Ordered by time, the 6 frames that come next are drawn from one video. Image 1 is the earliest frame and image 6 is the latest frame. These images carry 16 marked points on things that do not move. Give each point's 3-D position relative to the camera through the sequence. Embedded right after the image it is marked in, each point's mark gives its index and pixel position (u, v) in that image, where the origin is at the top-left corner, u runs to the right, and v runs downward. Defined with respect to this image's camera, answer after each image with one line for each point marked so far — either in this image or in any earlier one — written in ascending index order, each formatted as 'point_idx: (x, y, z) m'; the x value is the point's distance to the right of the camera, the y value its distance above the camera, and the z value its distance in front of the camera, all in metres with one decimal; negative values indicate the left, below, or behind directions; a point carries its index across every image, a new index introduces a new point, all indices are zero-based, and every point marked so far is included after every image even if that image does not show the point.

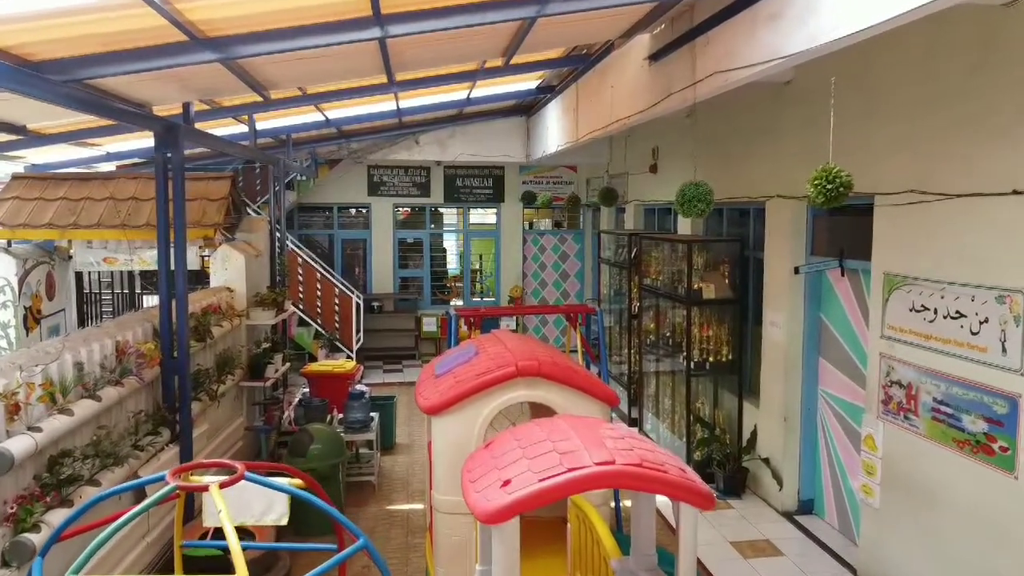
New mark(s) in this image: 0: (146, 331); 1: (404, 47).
0: (-1.7, -0.2, +4.3) m
1: (-0.5, +1.1, +4.1) m
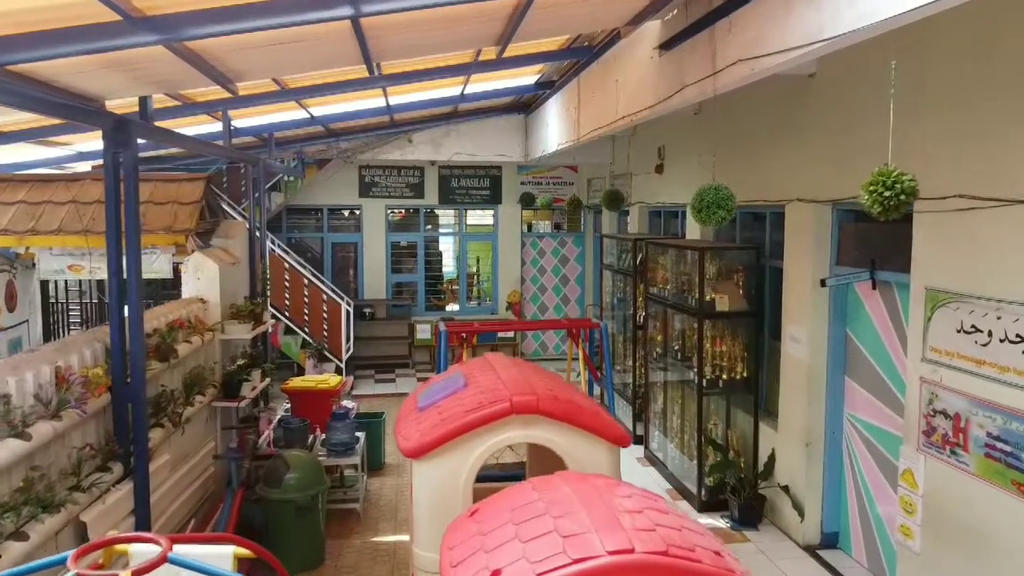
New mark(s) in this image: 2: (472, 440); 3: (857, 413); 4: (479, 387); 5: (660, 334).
0: (-1.8, -0.3, +3.8) m
1: (-0.5, +1.0, +3.6) m
2: (-0.1, -0.5, +2.8) m
3: (+1.8, -0.6, +4.7) m
4: (-0.1, -0.3, +3.1) m
5: (+1.1, -0.3, +6.5) m
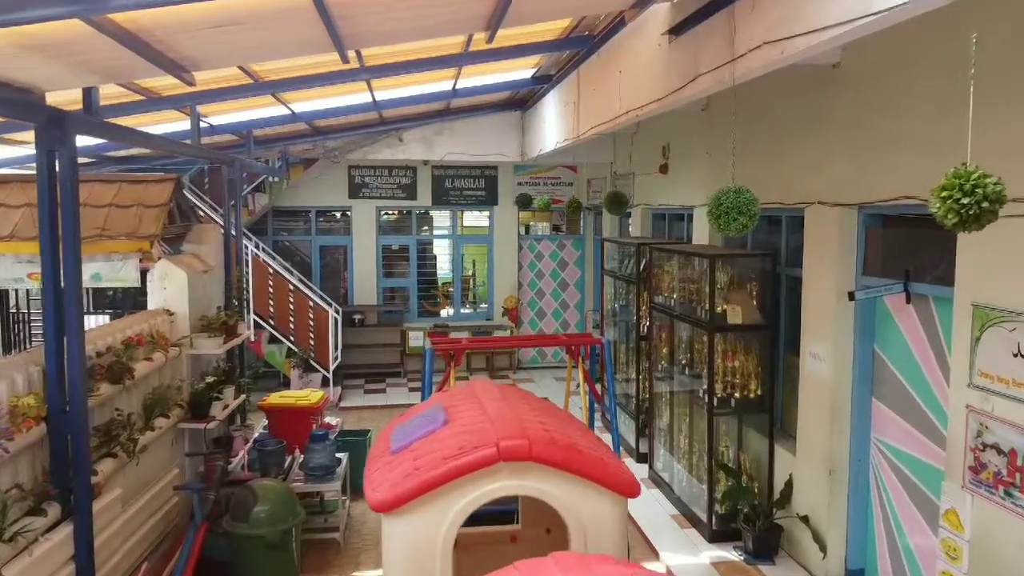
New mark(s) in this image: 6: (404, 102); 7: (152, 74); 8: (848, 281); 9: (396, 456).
0: (-1.8, -0.3, +3.3) m
1: (-0.6, +1.0, +3.2) m
2: (-0.2, -0.5, +2.4) m
3: (+1.8, -0.7, +4.2) m
4: (-0.2, -0.4, +2.6) m
5: (+1.0, -0.4, +6.1) m
6: (-0.8, +1.5, +7.0) m
7: (-1.4, +0.9, +3.6) m
8: (+1.6, 0.0, +4.3) m
9: (-0.3, -0.5, +2.6) m
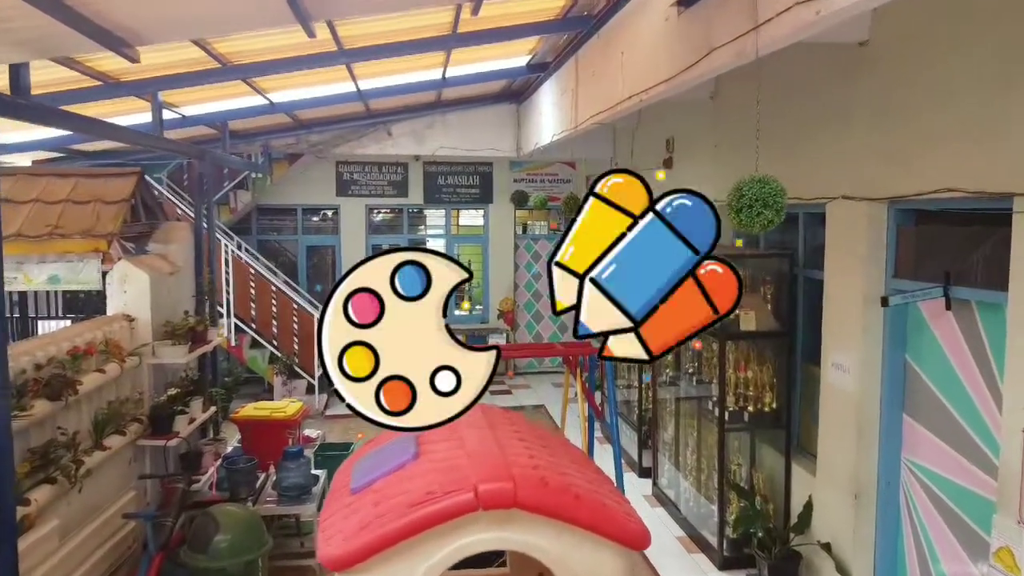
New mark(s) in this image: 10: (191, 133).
0: (-1.8, -0.4, +2.9) m
1: (-0.6, +1.0, +2.7) m
2: (-0.2, -0.6, +1.9) m
3: (+1.7, -0.7, +3.8) m
4: (-0.2, -0.4, +2.2) m
5: (+1.0, -0.4, +5.6) m
6: (-0.9, +1.4, +6.6) m
7: (-1.5, +0.8, +3.2) m
8: (+1.6, 0.0, +3.9) m
9: (-0.4, -0.5, +2.2) m
10: (-2.4, +1.2, +6.8) m
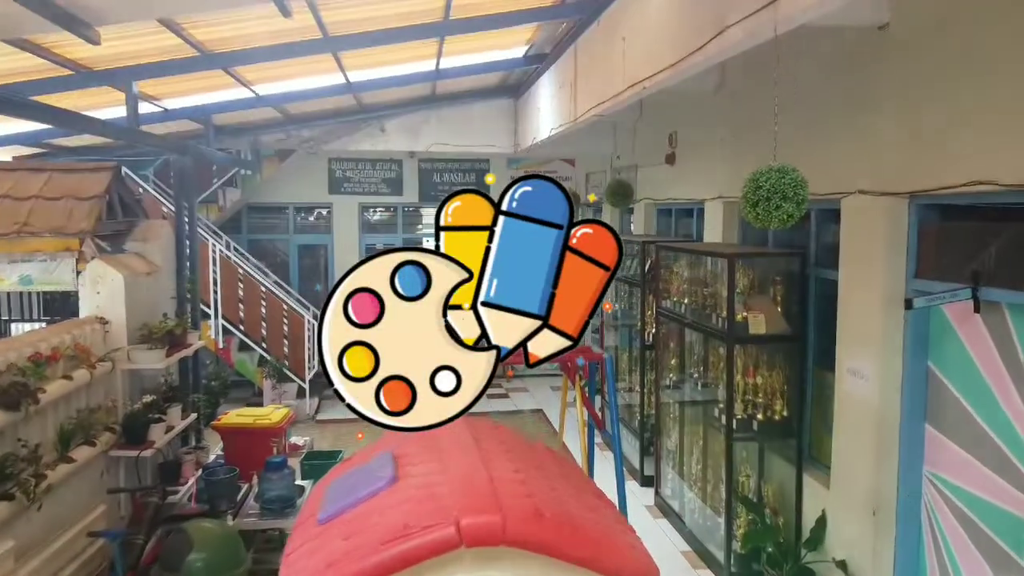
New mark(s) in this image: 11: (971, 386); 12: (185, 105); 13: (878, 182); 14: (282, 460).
0: (-1.9, -0.4, +2.6) m
1: (-0.6, +0.9, +2.5) m
2: (-0.2, -0.6, +1.7) m
3: (+1.7, -0.7, +3.5) m
4: (-0.2, -0.4, +1.9) m
5: (+1.0, -0.4, +5.4) m
6: (-0.9, +1.4, +6.3) m
7: (-1.5, +0.8, +2.9) m
8: (+1.6, 0.0, +3.6) m
9: (-0.4, -0.5, +1.9) m
10: (-2.4, +1.2, +6.5) m
11: (+1.7, -0.4, +3.3) m
12: (-2.1, +1.2, +5.8) m
13: (+1.5, +0.4, +3.7) m
14: (-1.2, -0.9, +4.6) m
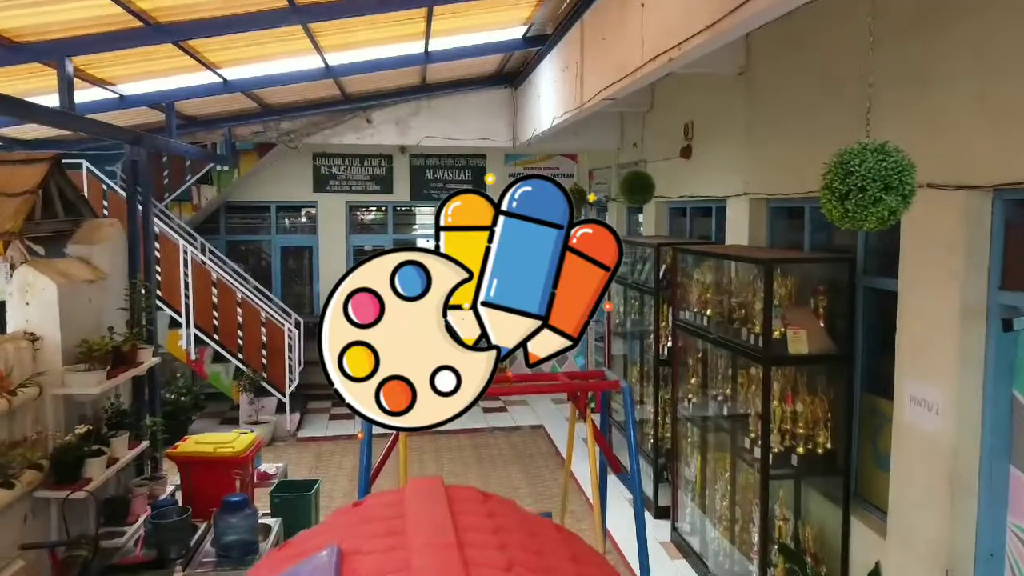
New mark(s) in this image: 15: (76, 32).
0: (-1.9, -0.4, +2.0) m
1: (-0.6, +0.9, +1.8) m
2: (-0.2, -0.6, +1.0) m
3: (+1.7, -0.8, +2.9) m
4: (-0.2, -0.5, +1.3) m
5: (+1.0, -0.5, +4.7) m
6: (-0.9, +1.4, +5.7) m
7: (-1.5, +0.8, +2.3) m
8: (+1.5, 0.0, +3.0) m
9: (-0.4, -0.6, +1.3) m
10: (-2.5, +1.1, +5.9) m
11: (+1.7, -0.4, +2.7) m
12: (-2.1, +1.1, +5.2) m
13: (+1.5, +0.4, +3.0) m
14: (-1.2, -0.9, +4.0) m
15: (-1.8, +1.1, +3.8) m
